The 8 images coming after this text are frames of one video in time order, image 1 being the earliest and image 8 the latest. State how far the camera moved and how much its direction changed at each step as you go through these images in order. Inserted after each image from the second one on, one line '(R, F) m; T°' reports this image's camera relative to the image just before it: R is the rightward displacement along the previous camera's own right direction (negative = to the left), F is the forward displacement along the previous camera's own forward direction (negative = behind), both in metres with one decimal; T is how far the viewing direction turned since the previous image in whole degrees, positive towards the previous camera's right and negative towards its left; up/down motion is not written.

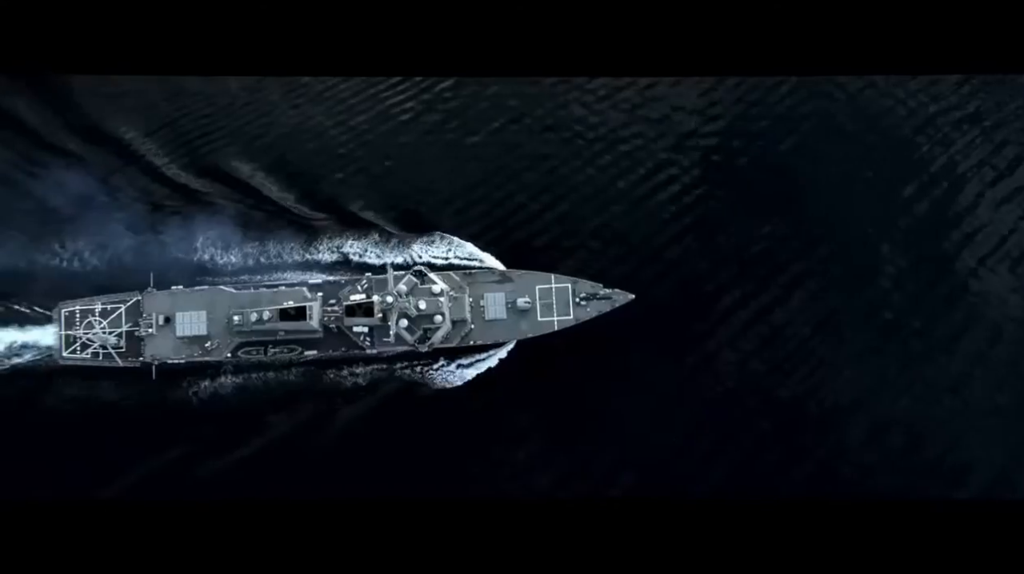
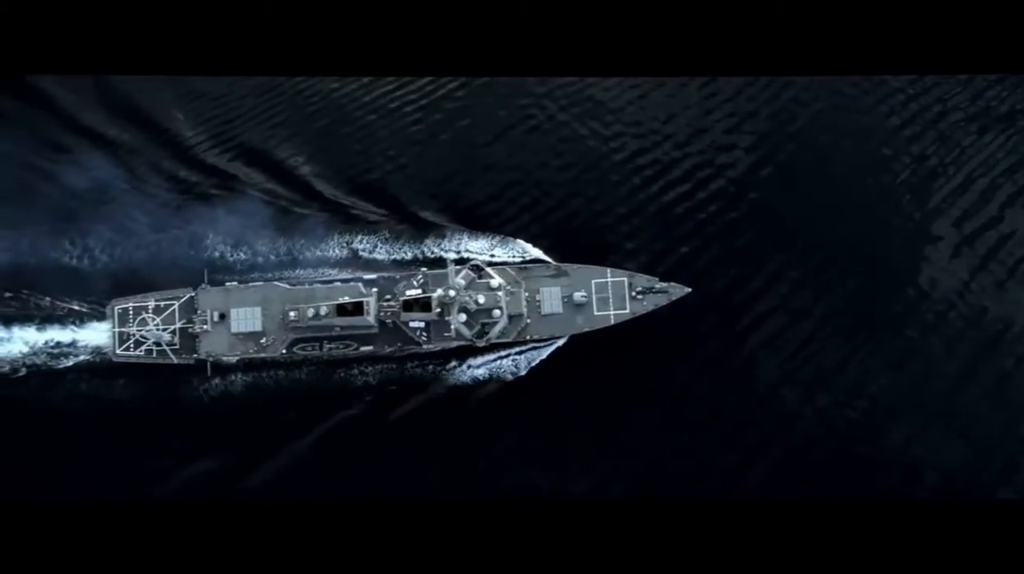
(-1.1, +0.2) m; -1°
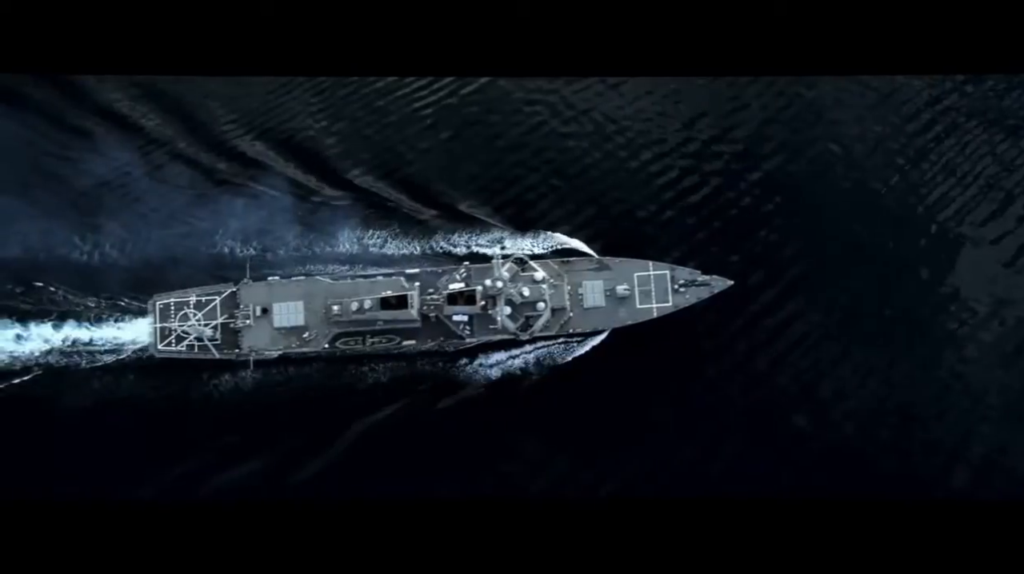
(-1.7, -0.2) m; +1°
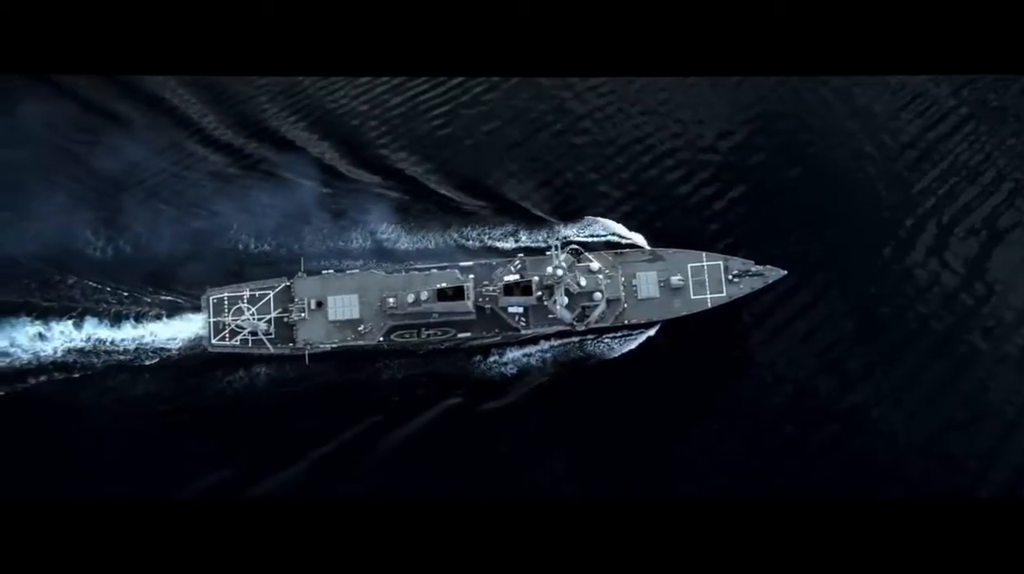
(-2.1, -0.2) m; +1°
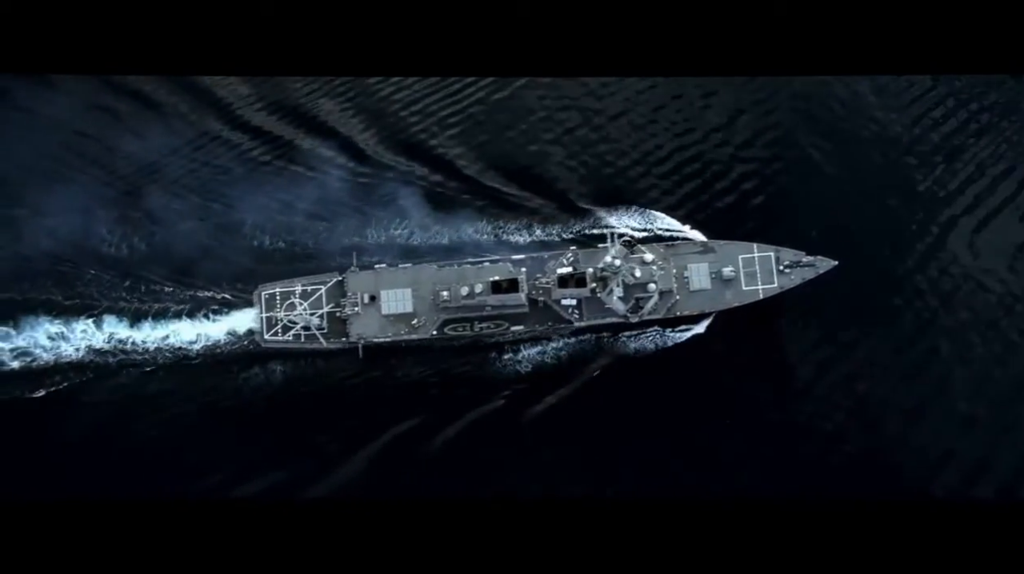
(-2.1, -0.2) m; +1°
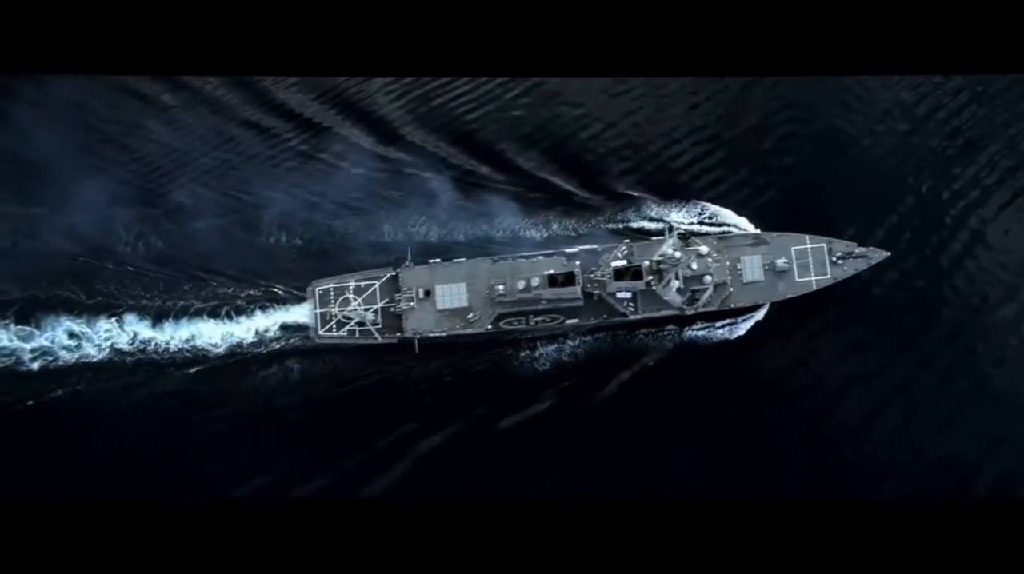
(-2.2, -0.1) m; +1°
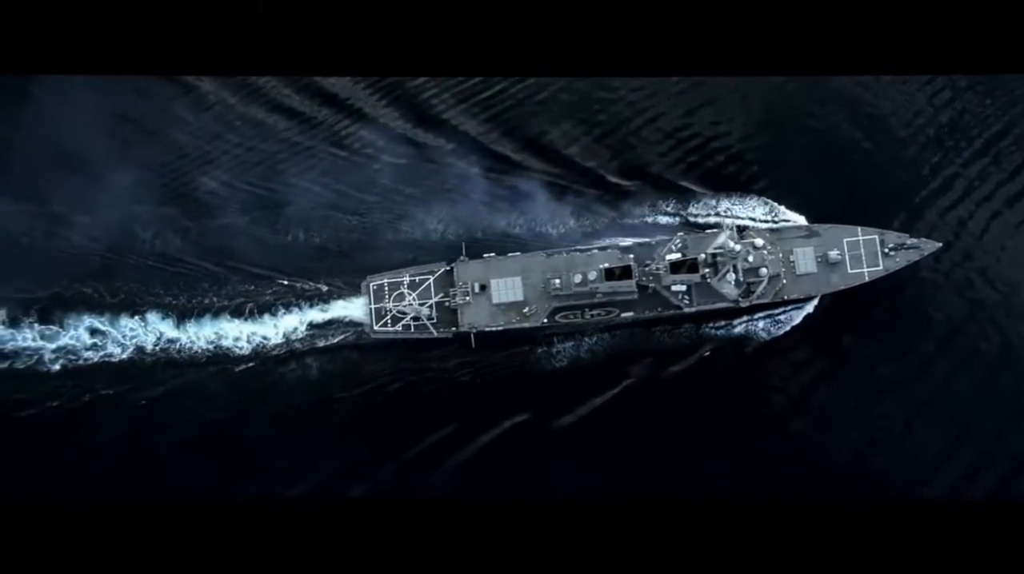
(-2.2, 0.0) m; +1°
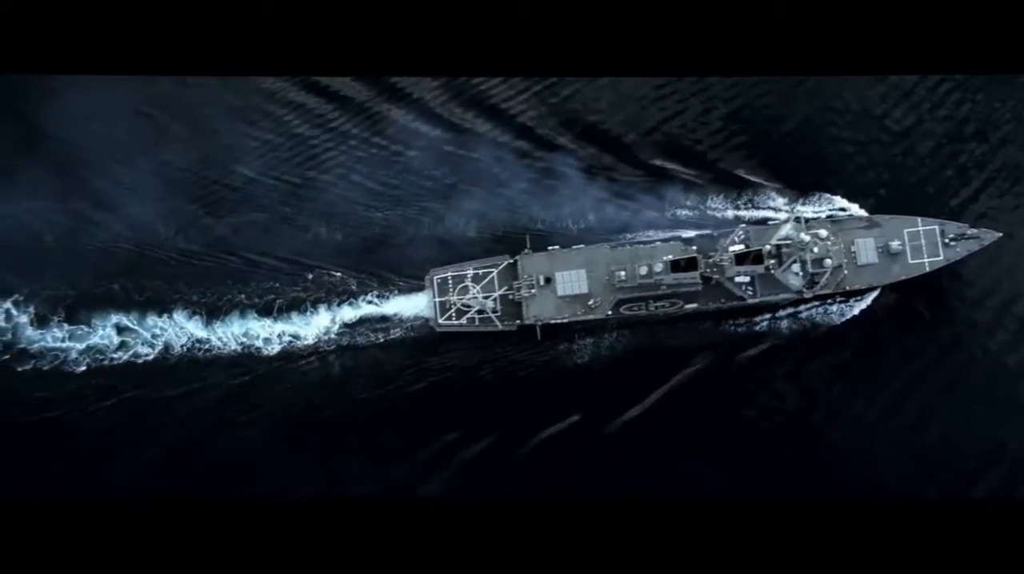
(-2.6, 0.0) m; +1°
